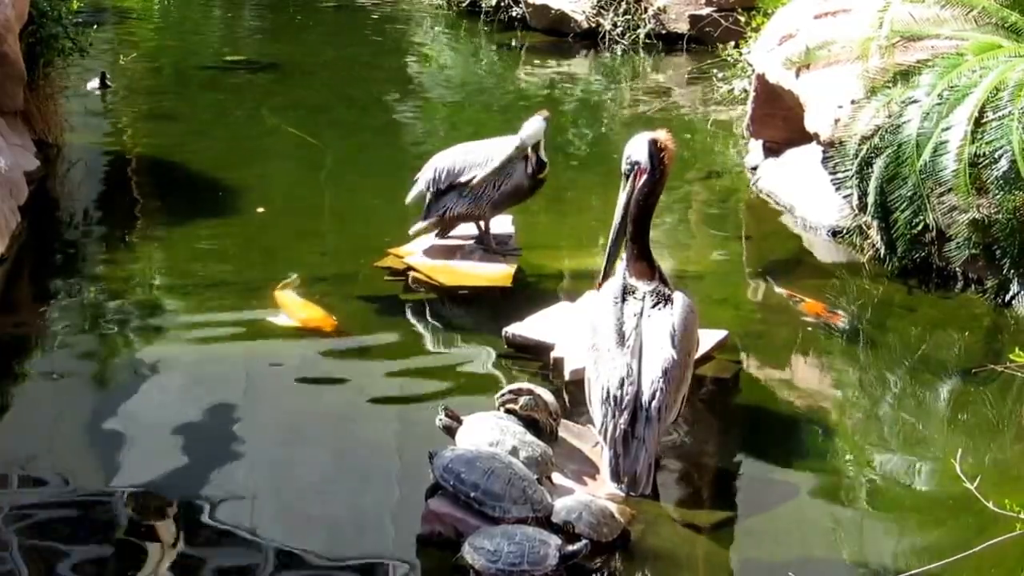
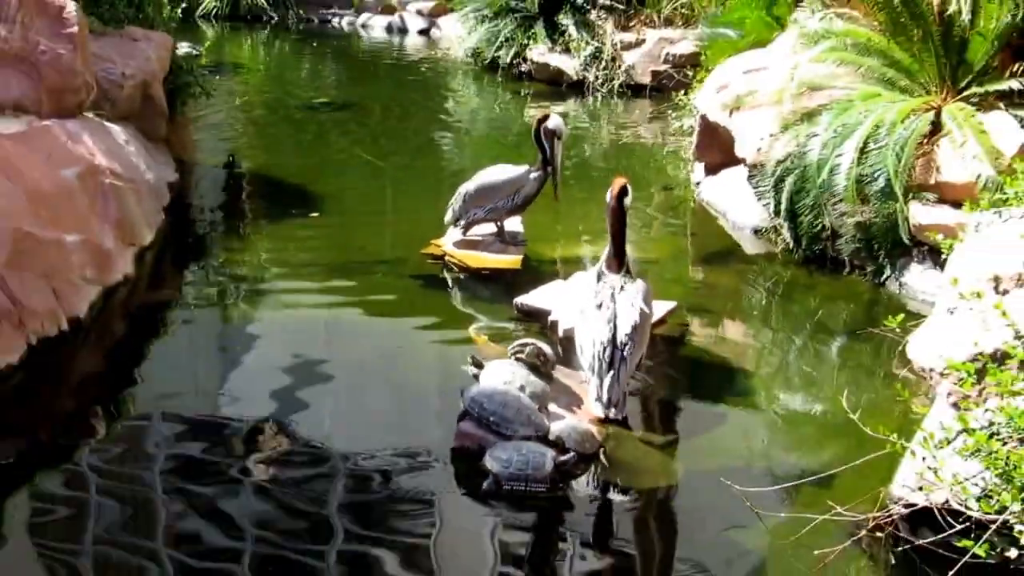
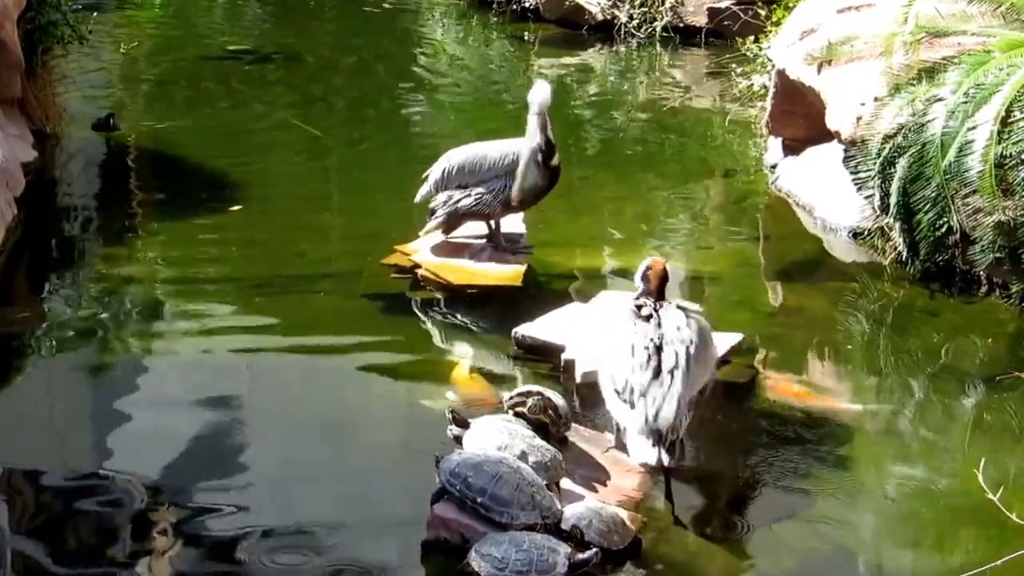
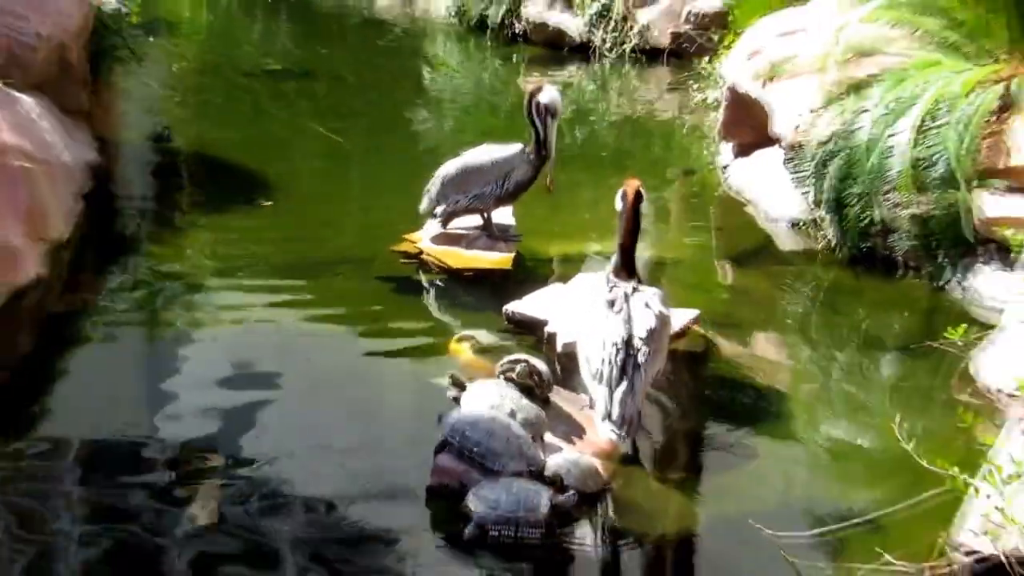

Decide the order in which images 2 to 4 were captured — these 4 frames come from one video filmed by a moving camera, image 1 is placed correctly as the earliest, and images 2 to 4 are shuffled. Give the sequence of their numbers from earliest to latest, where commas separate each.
3, 4, 2
